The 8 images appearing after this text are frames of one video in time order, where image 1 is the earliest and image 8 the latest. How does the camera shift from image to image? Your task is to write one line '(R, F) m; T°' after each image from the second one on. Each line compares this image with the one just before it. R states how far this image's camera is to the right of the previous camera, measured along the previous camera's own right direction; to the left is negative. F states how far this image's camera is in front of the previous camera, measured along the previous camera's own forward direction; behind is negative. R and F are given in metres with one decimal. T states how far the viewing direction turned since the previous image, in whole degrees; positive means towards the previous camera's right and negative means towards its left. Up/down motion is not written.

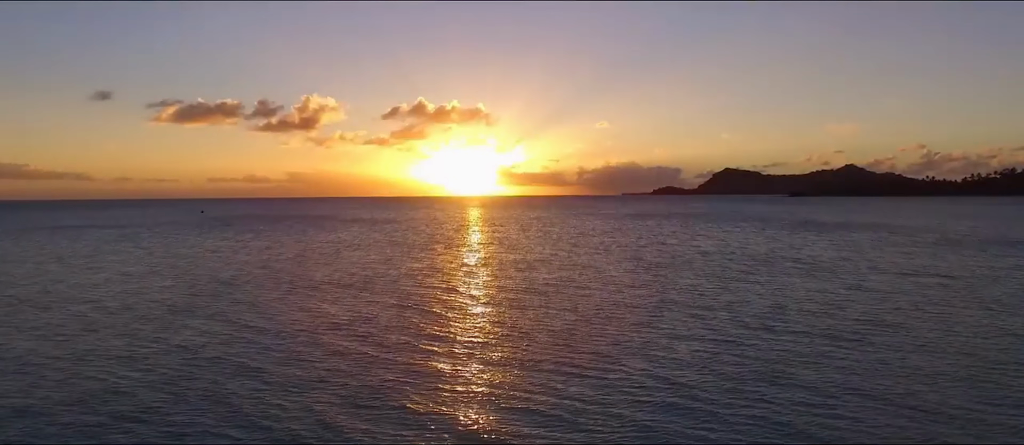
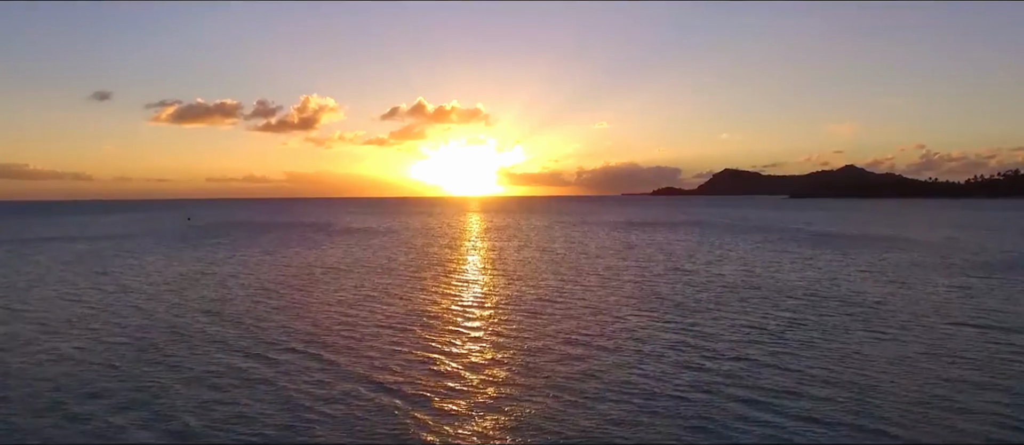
(0.0, +2.1) m; 0°
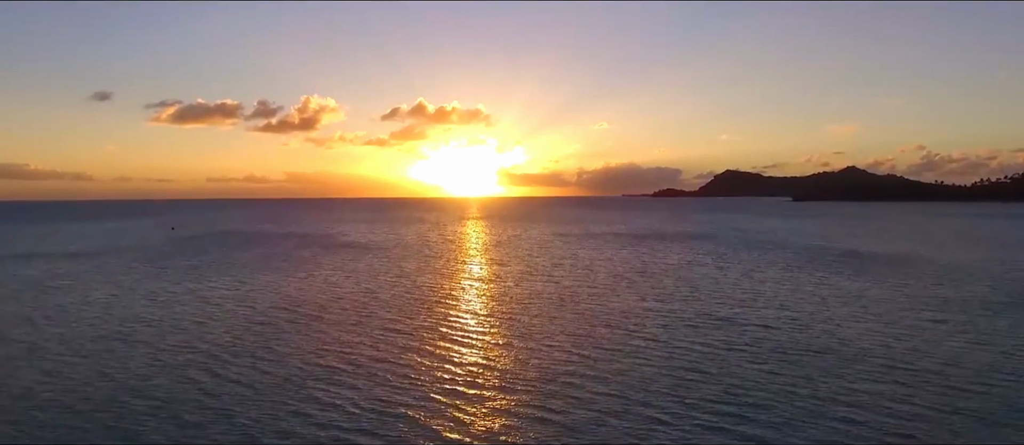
(0.0, +2.7) m; 0°
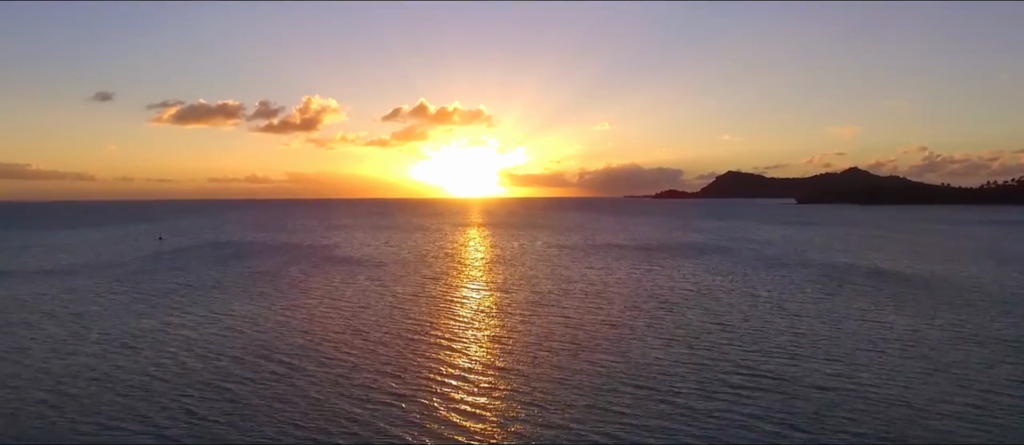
(-0.1, +2.3) m; 0°
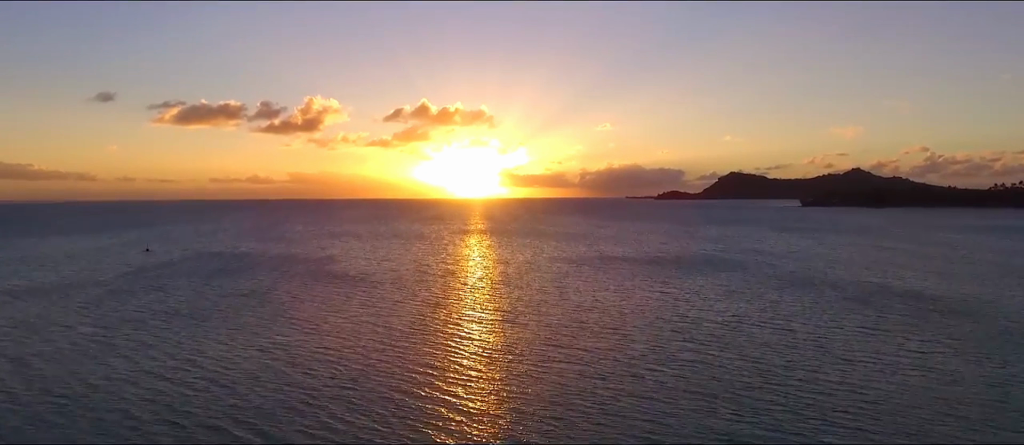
(-0.2, +2.4) m; 0°
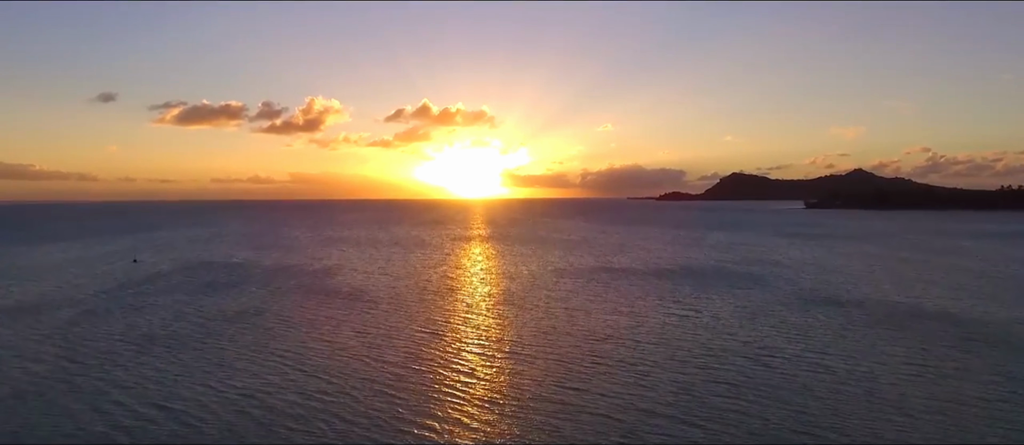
(-0.2, +2.0) m; 0°
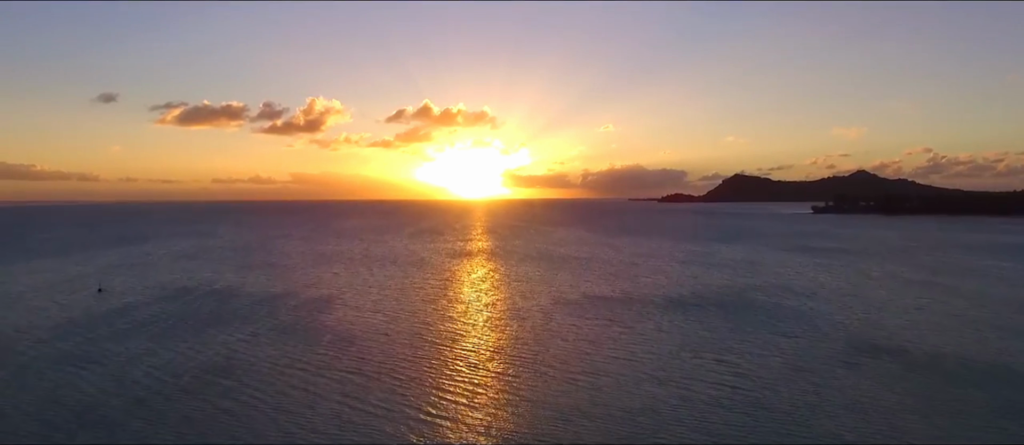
(-0.4, +4.5) m; 0°
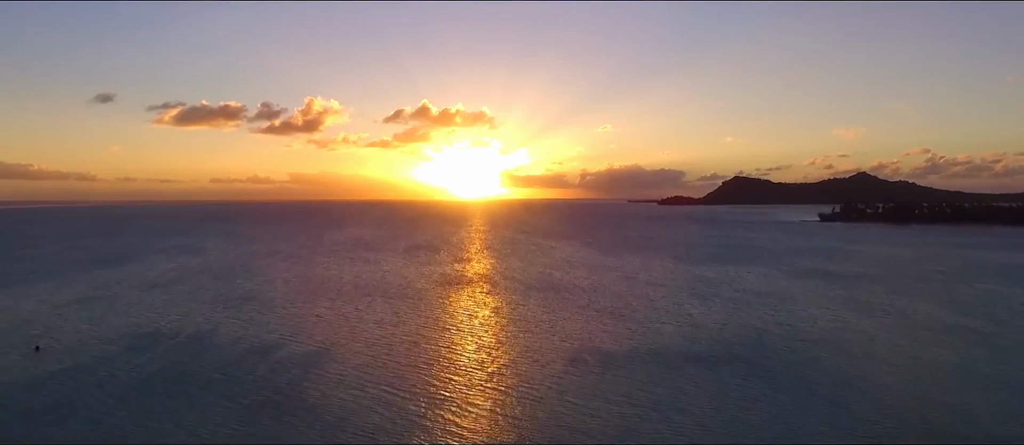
(-0.5, +8.0) m; 0°
